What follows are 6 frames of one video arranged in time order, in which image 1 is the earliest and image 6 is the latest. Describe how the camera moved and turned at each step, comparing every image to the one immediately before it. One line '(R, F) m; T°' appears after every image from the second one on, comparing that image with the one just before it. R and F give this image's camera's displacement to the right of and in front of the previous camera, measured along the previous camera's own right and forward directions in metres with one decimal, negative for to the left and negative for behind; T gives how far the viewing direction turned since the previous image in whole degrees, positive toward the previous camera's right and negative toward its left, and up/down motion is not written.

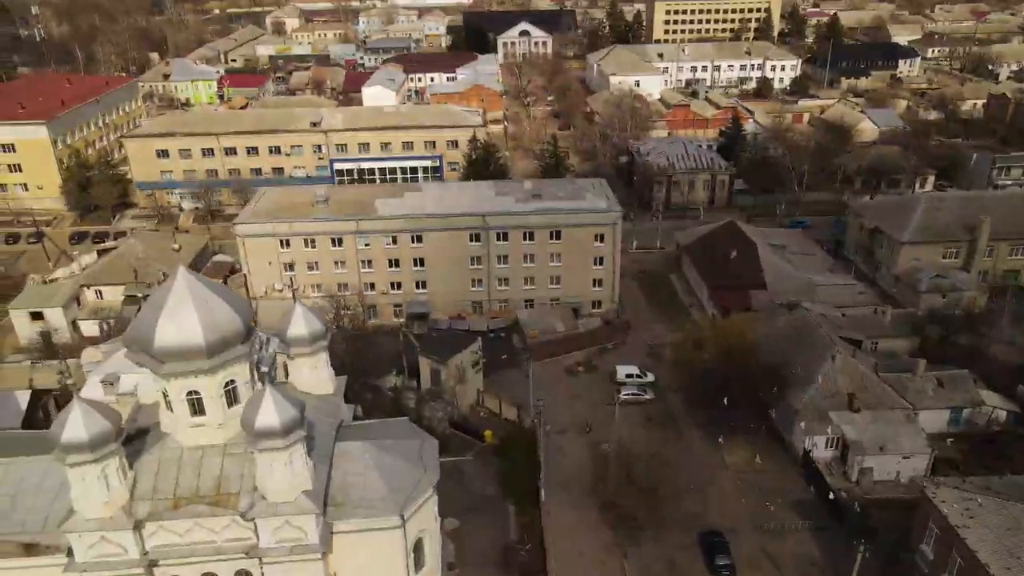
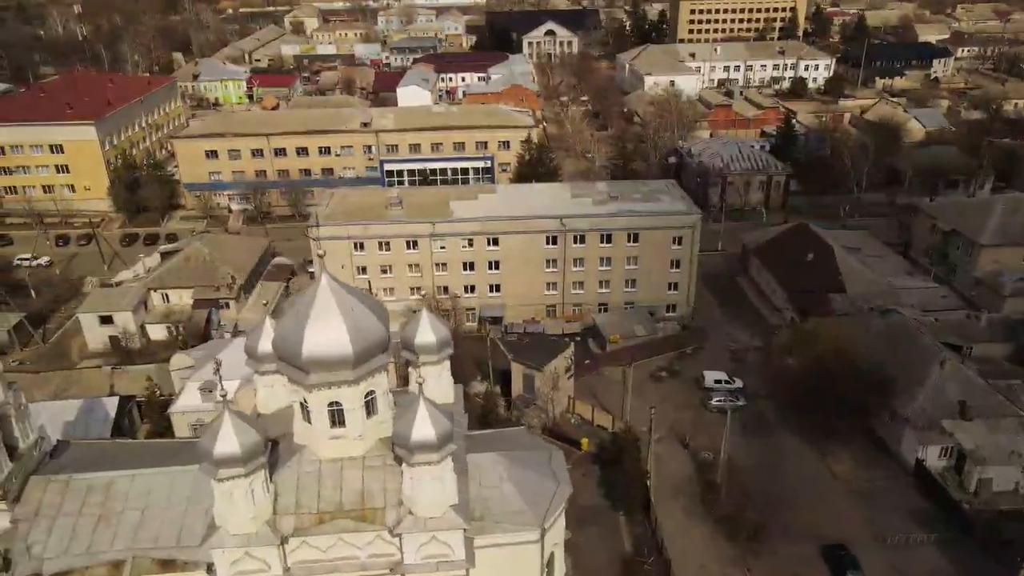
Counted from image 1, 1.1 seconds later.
(-3.5, +0.6) m; 0°
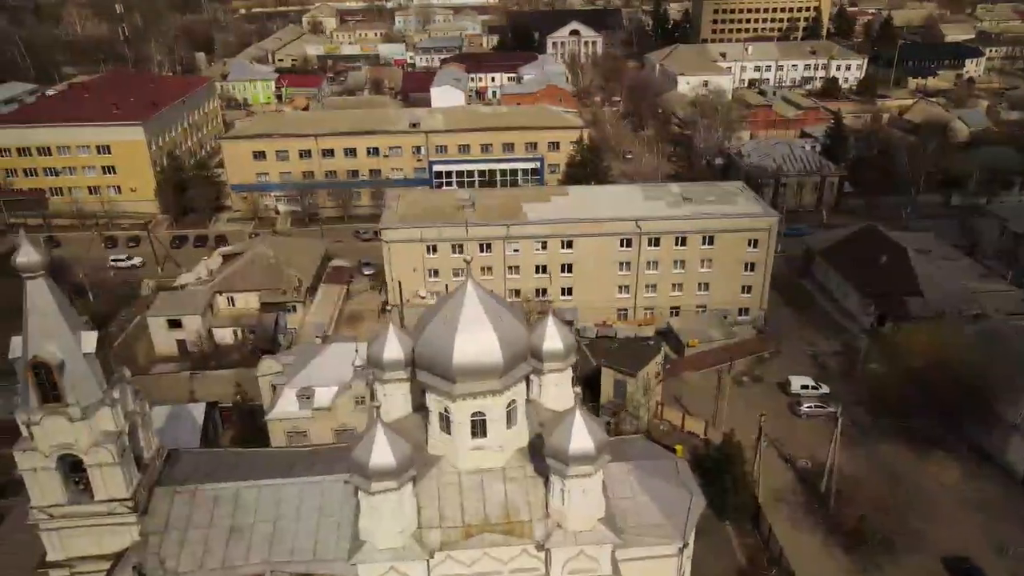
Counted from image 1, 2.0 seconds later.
(-3.3, +0.5) m; 0°
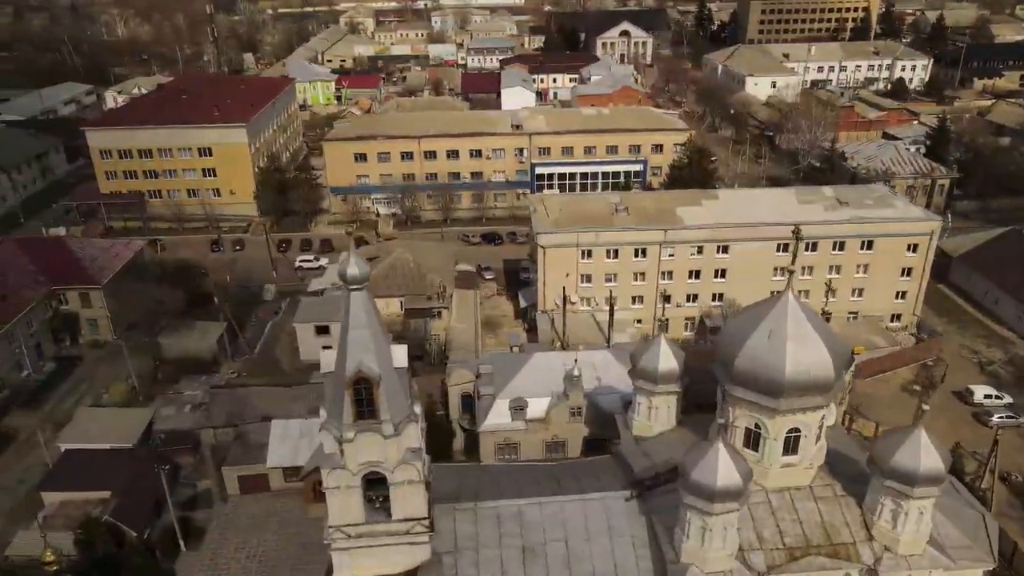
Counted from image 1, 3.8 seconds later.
(-6.8, +0.6) m; 0°
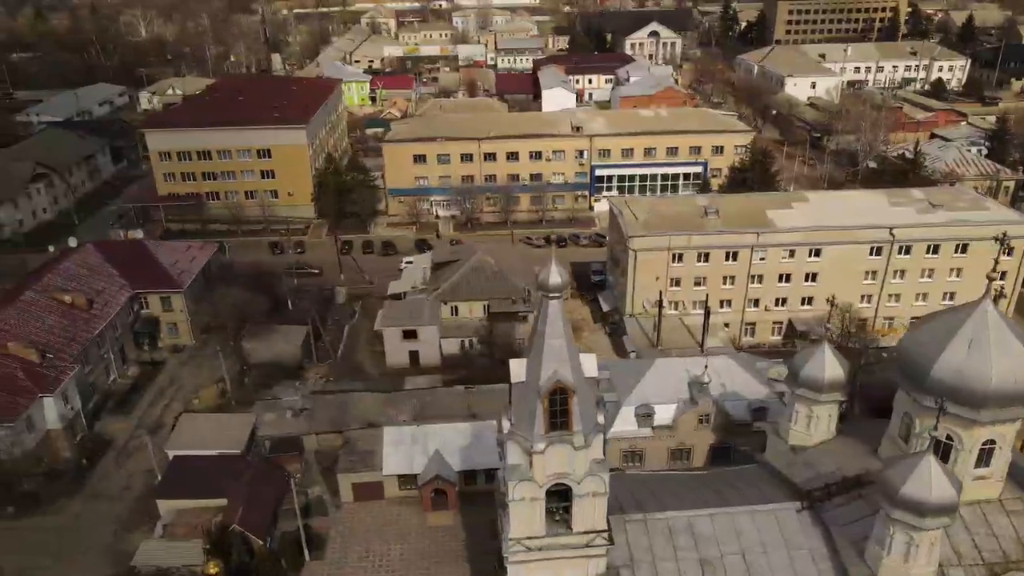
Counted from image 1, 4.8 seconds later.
(-3.9, +0.4) m; 0°
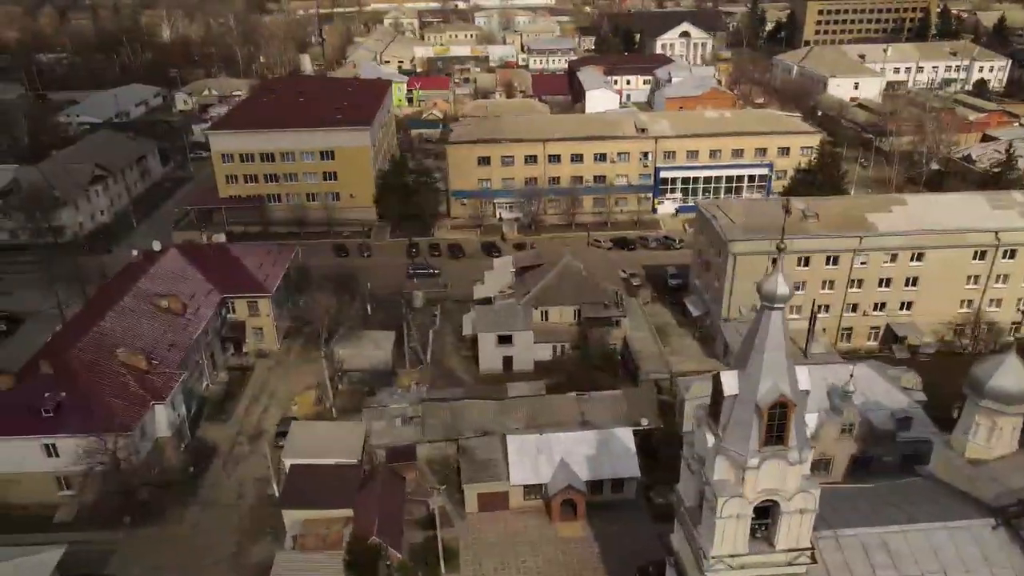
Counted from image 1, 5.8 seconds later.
(-4.1, +0.5) m; 0°
